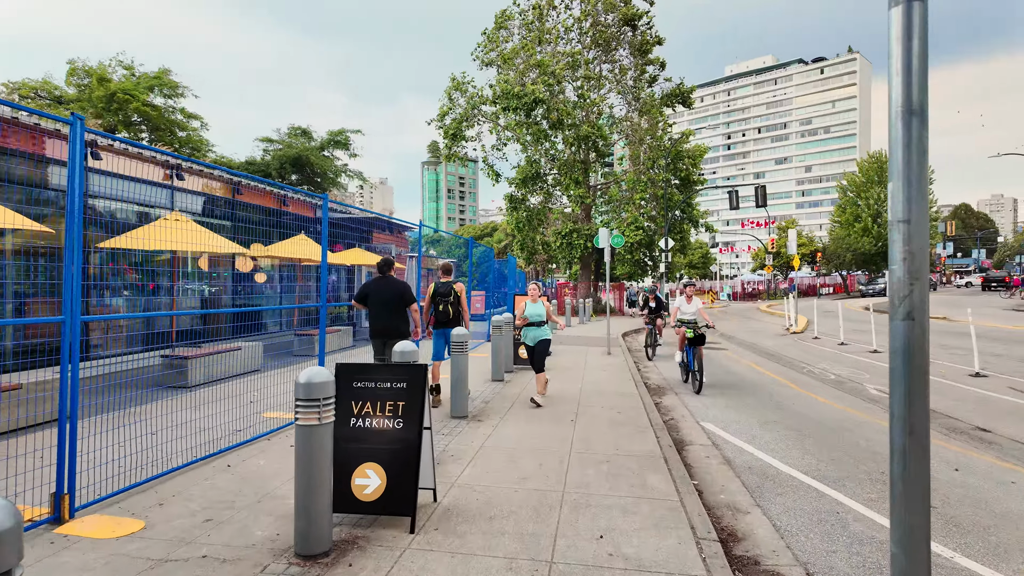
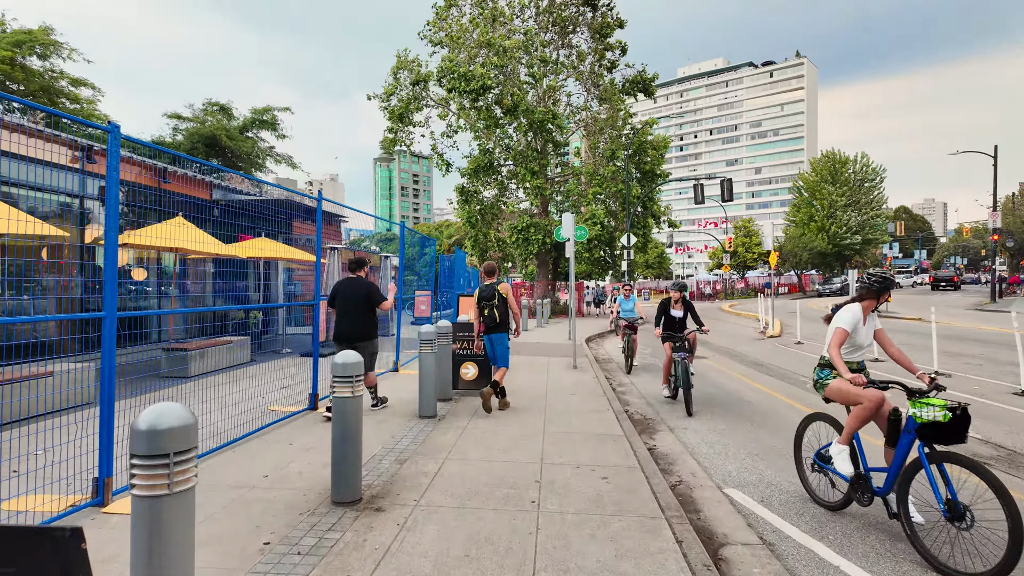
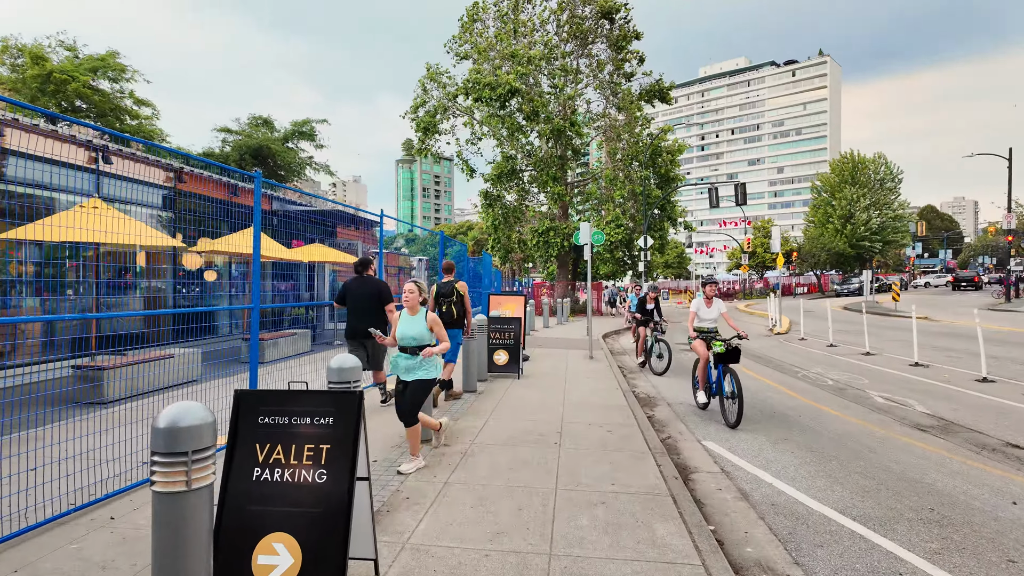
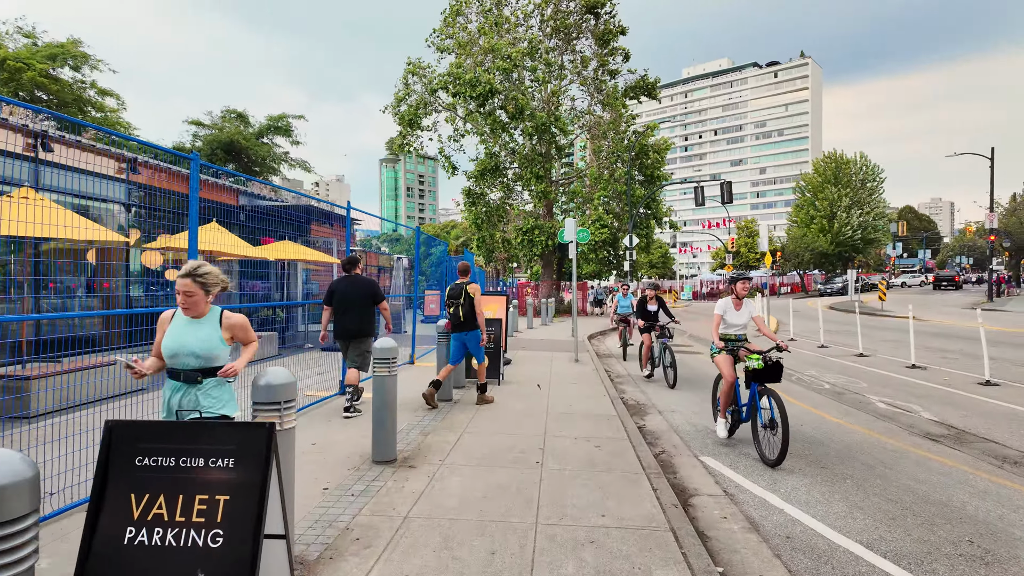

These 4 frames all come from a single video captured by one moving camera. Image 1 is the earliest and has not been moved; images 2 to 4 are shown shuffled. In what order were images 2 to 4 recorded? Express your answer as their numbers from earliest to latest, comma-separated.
3, 4, 2
